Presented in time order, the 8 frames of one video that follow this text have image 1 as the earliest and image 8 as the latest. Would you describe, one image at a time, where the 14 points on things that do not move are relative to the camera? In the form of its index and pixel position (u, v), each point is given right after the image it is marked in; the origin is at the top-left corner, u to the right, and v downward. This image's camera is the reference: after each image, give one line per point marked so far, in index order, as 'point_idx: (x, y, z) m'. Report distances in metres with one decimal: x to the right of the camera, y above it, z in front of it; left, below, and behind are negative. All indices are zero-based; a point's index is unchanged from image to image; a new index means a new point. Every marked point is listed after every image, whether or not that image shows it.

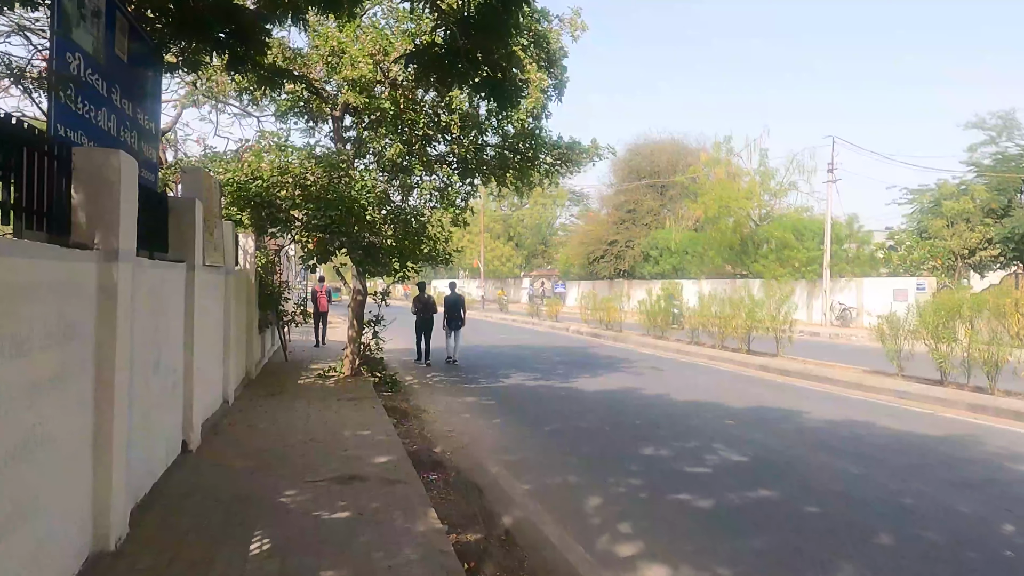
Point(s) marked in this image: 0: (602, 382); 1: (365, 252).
0: (+1.5, -1.6, +12.7) m
1: (-1.8, +0.5, +9.3) m
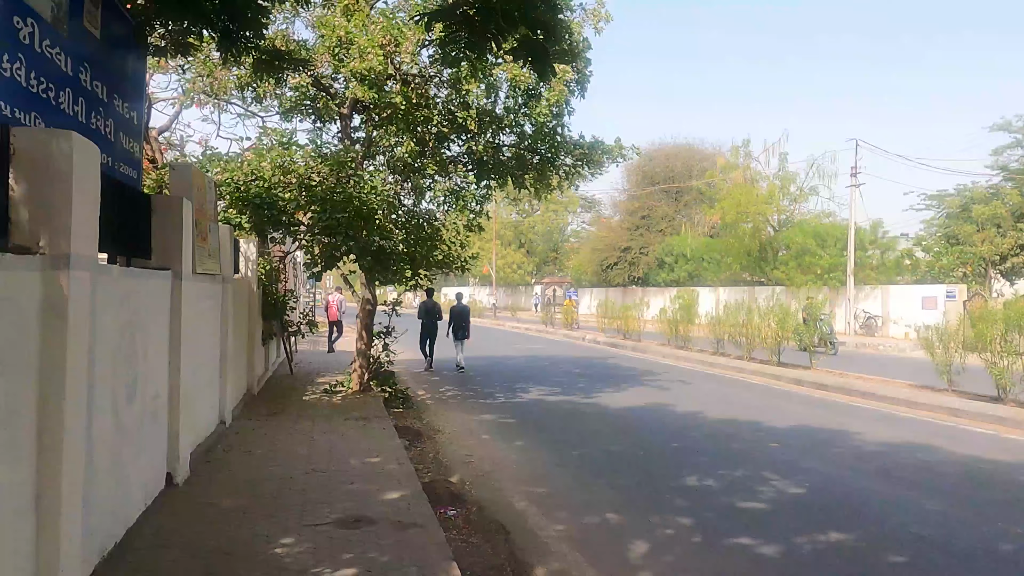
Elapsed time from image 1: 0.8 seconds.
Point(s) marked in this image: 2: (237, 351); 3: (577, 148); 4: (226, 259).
0: (+1.8, -1.7, +11.9) m
1: (-1.5, +0.3, +8.6) m
2: (-3.2, -0.7, +8.9) m
3: (+1.0, +2.1, +11.6) m
4: (-2.9, +0.3, +7.7) m
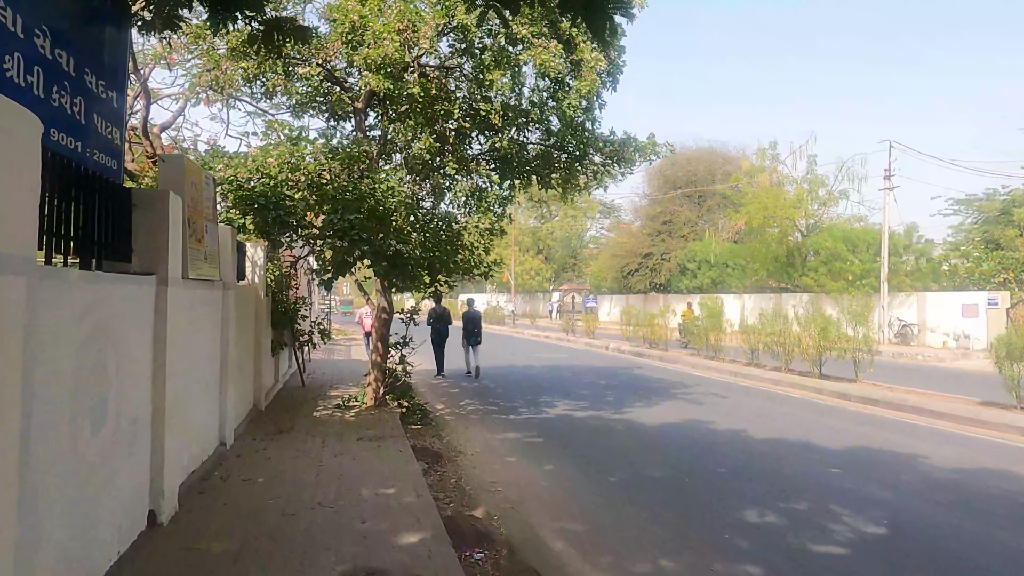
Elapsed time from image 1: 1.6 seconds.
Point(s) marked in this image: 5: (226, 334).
0: (+2.1, -1.8, +11.0) m
1: (-1.2, +0.3, +7.8) m
2: (-2.9, -0.8, +8.2) m
3: (+1.3, +2.0, +10.8) m
4: (-2.6, +0.3, +7.0) m
5: (-2.6, -0.4, +7.0) m
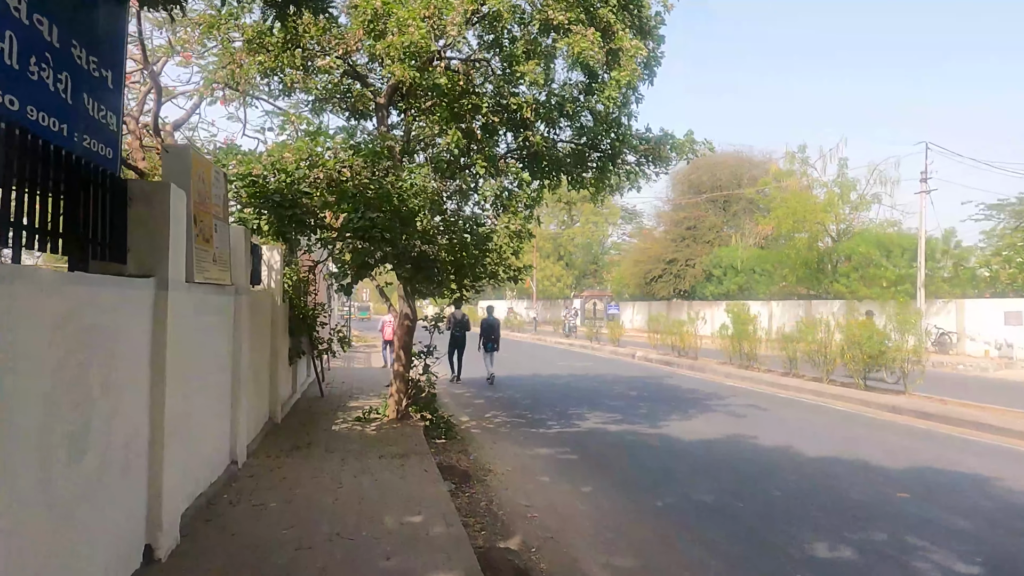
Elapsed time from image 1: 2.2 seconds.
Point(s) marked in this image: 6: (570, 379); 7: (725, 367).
0: (+2.5, -1.9, +10.4) m
1: (-0.9, +0.2, +7.3) m
2: (-2.6, -0.9, +7.6) m
3: (+1.7, +1.9, +10.2) m
4: (-2.3, +0.2, +6.5) m
5: (-2.3, -0.5, +6.4) m
6: (+1.3, -2.0, +16.7) m
7: (+4.9, -1.8, +17.5) m
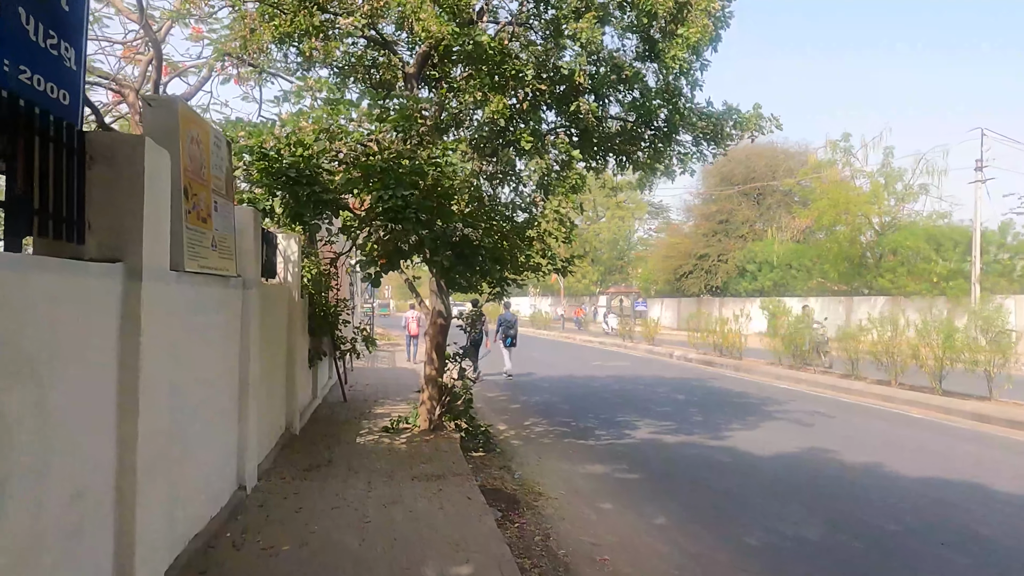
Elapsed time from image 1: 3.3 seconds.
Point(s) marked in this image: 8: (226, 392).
0: (+3.1, -1.8, +9.2) m
1: (-0.5, +0.3, +6.2) m
2: (-2.1, -0.8, +6.6) m
3: (+2.3, +2.0, +9.1) m
4: (-1.9, +0.3, +5.5) m
5: (-1.9, -0.4, +5.4) m
6: (+2.0, -1.9, +15.6) m
7: (+5.6, -1.7, +16.3) m
8: (-1.9, -0.7, +4.9) m
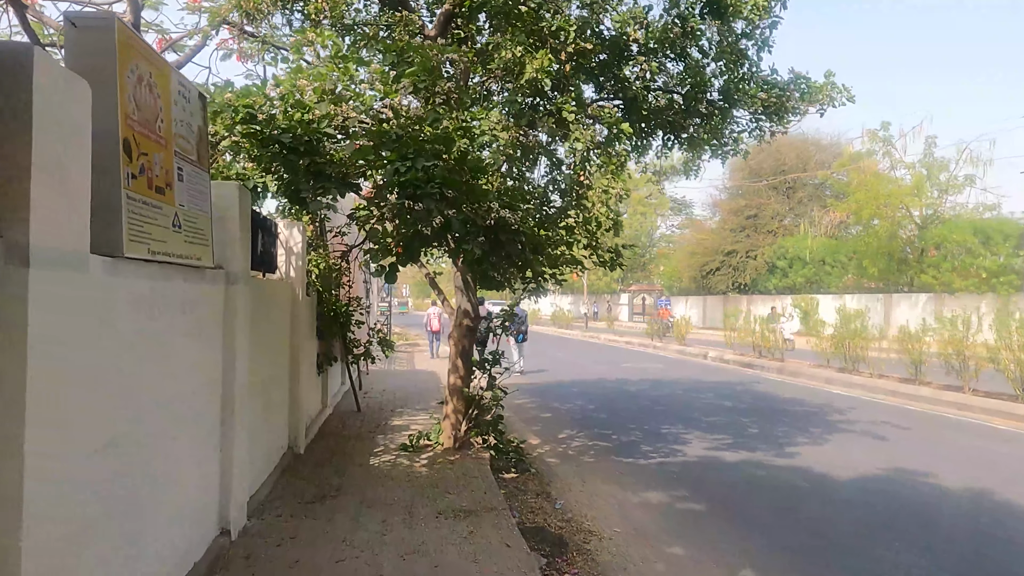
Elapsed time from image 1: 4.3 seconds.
0: (+3.4, -1.7, +8.1) m
1: (-0.2, +0.3, +5.1) m
2: (-1.8, -0.8, +5.6) m
3: (+2.6, +2.1, +7.9) m
4: (-1.6, +0.3, +4.4) m
5: (-1.6, -0.4, +4.3) m
6: (+2.5, -1.8, +14.5) m
7: (+6.1, -1.6, +15.1) m
8: (-1.6, -0.7, +3.9) m
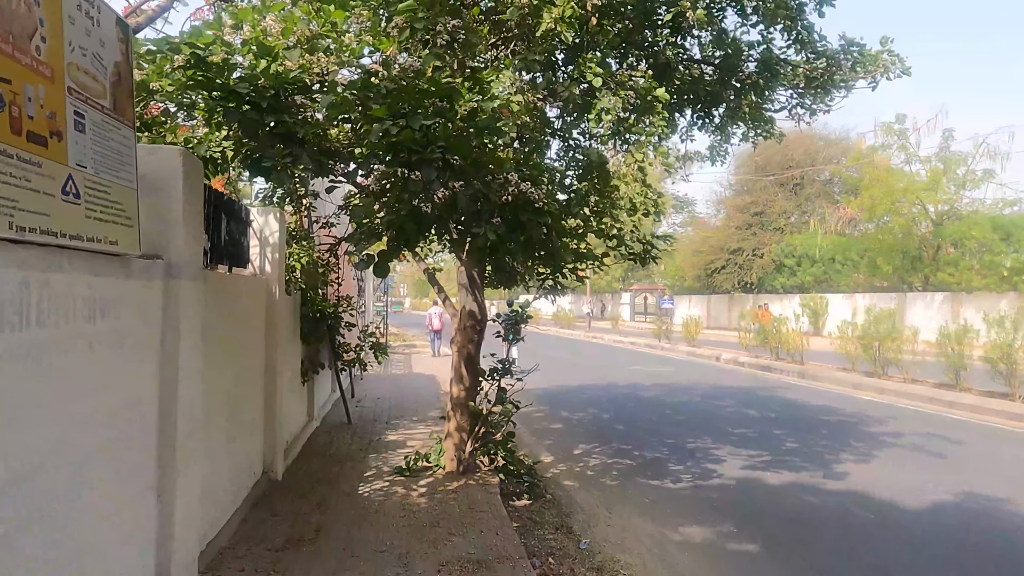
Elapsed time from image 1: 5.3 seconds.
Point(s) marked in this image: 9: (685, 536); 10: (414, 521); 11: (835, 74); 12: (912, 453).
0: (+3.5, -1.7, +7.1) m
1: (-0.1, +0.3, +4.1) m
2: (-1.7, -0.8, +4.6) m
3: (+2.7, +2.1, +6.9) m
4: (-1.5, +0.3, +3.4) m
5: (-1.5, -0.4, +3.4) m
6: (+2.6, -1.8, +13.5) m
7: (+6.2, -1.6, +14.1) m
8: (-1.5, -0.6, +2.9) m
9: (+1.2, -1.7, +5.1) m
10: (-0.6, -1.5, +4.9) m
11: (+3.0, +2.0, +7.1) m
12: (+4.2, -1.7, +8.1) m
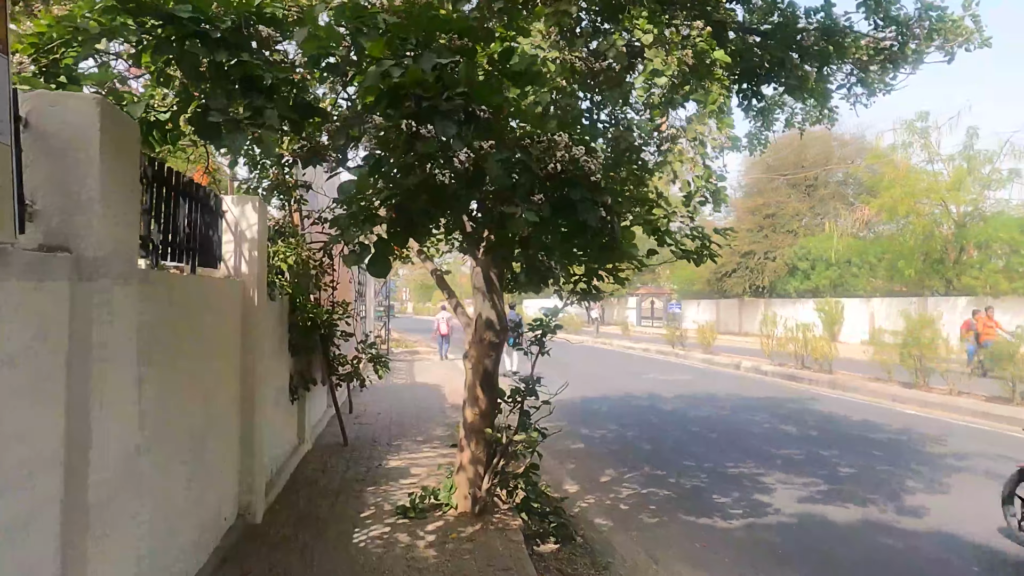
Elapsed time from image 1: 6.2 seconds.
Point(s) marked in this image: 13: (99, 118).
0: (+3.7, -1.8, +6.1) m
1: (+0.1, +0.3, +3.2) m
2: (-1.5, -0.8, +3.6) m
3: (+2.9, +2.0, +6.0) m
4: (-1.3, +0.3, +2.5) m
5: (-1.3, -0.4, +2.4) m
6: (+2.8, -1.9, +12.5) m
7: (+6.4, -1.7, +13.1) m
8: (-1.3, -0.6, +1.9) m
9: (+1.3, -1.7, +4.1) m
10: (-0.5, -1.5, +3.9) m
11: (+3.2, +2.0, +6.1) m
12: (+4.4, -1.8, +7.1) m
13: (-1.3, +0.5, +2.5) m
